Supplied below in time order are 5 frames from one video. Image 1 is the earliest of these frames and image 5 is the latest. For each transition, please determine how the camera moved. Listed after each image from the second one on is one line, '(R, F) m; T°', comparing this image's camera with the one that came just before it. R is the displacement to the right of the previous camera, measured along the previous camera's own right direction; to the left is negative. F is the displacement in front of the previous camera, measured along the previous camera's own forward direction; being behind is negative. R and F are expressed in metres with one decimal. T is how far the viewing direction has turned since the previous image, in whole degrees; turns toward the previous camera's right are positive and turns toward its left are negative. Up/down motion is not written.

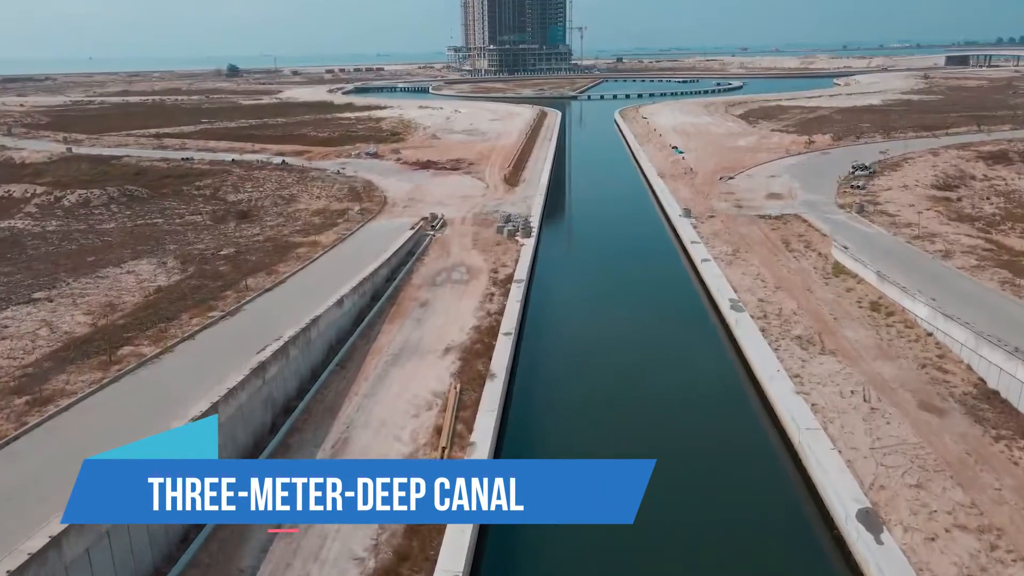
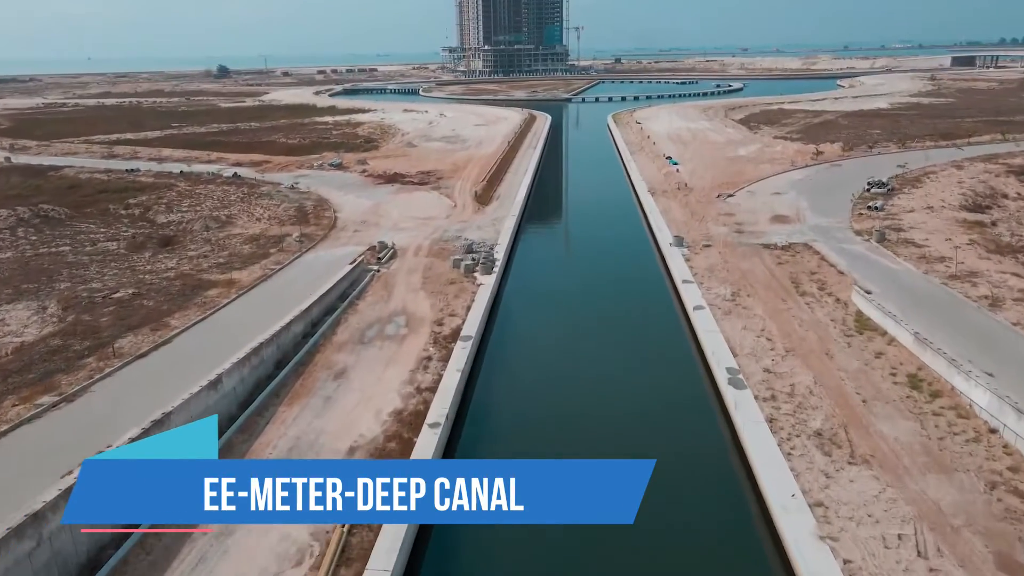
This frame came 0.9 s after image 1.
(+1.1, +3.1) m; 0°
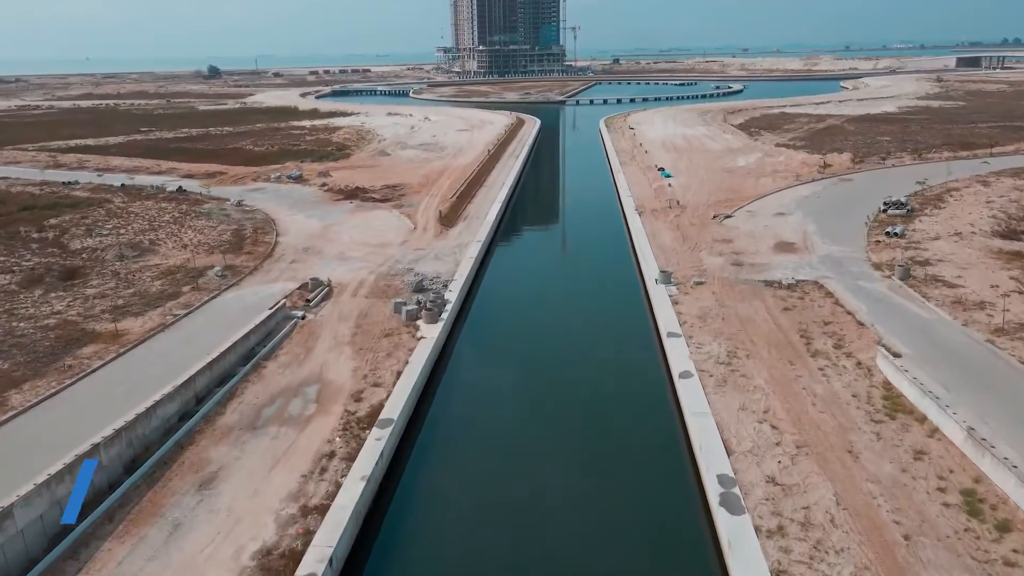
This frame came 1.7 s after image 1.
(+1.0, +2.8) m; 0°
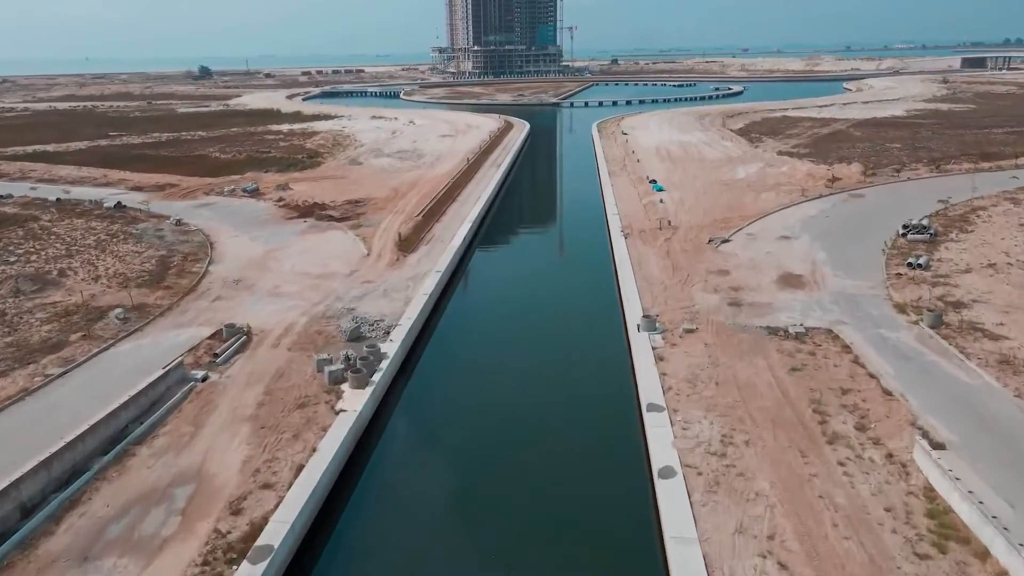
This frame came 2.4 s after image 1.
(+0.9, +2.5) m; 0°
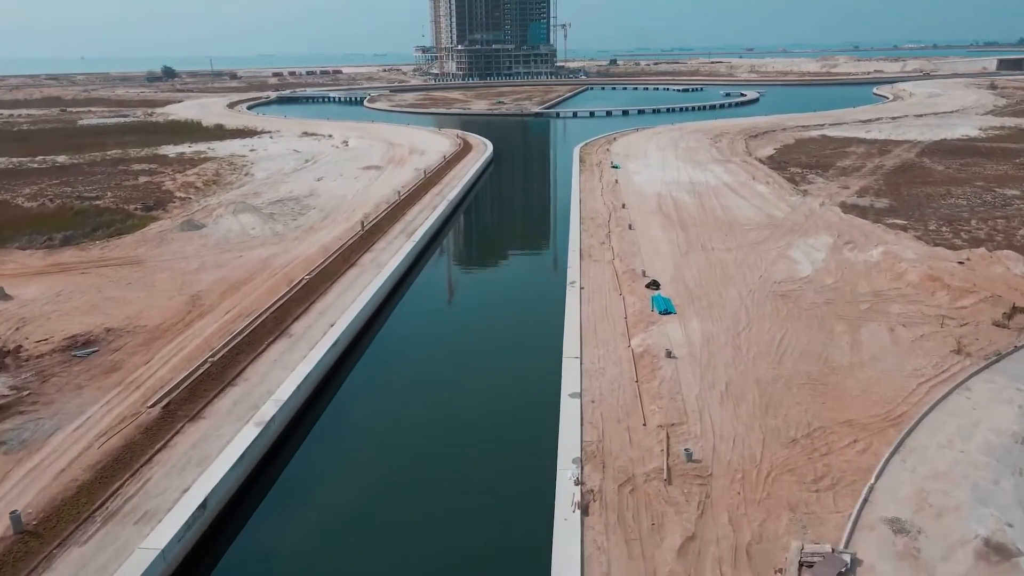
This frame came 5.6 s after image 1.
(+2.5, +11.5) m; 0°
